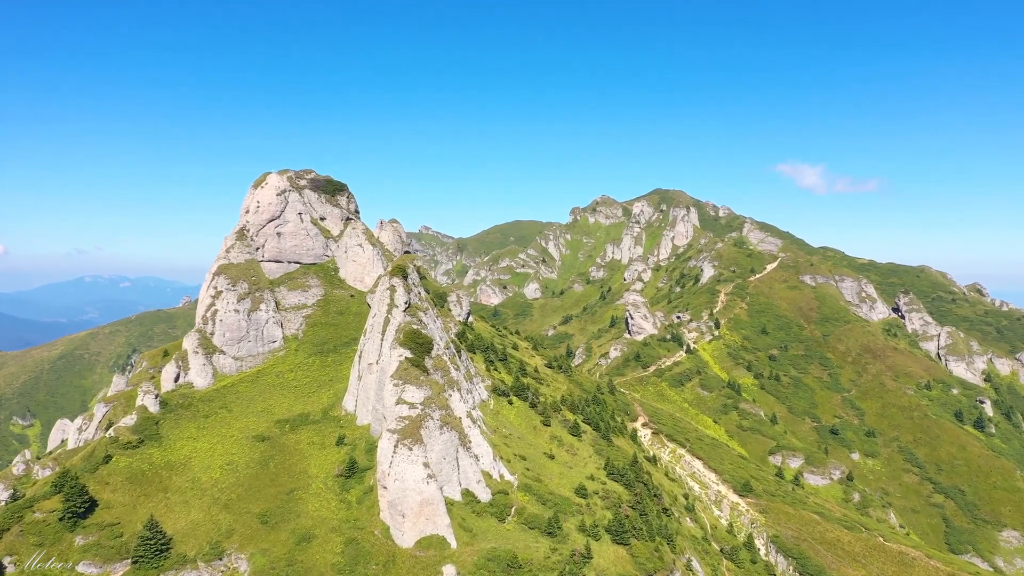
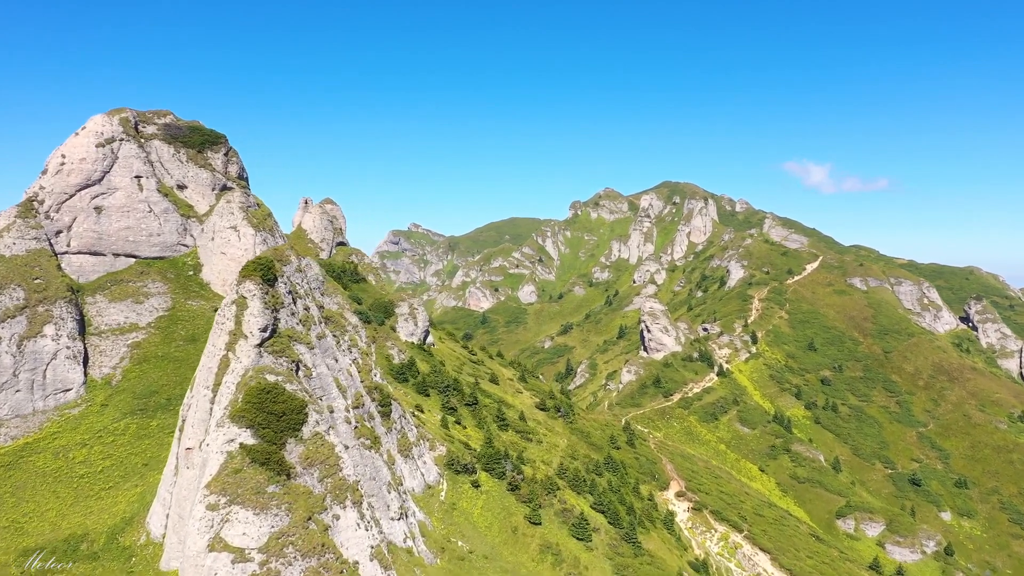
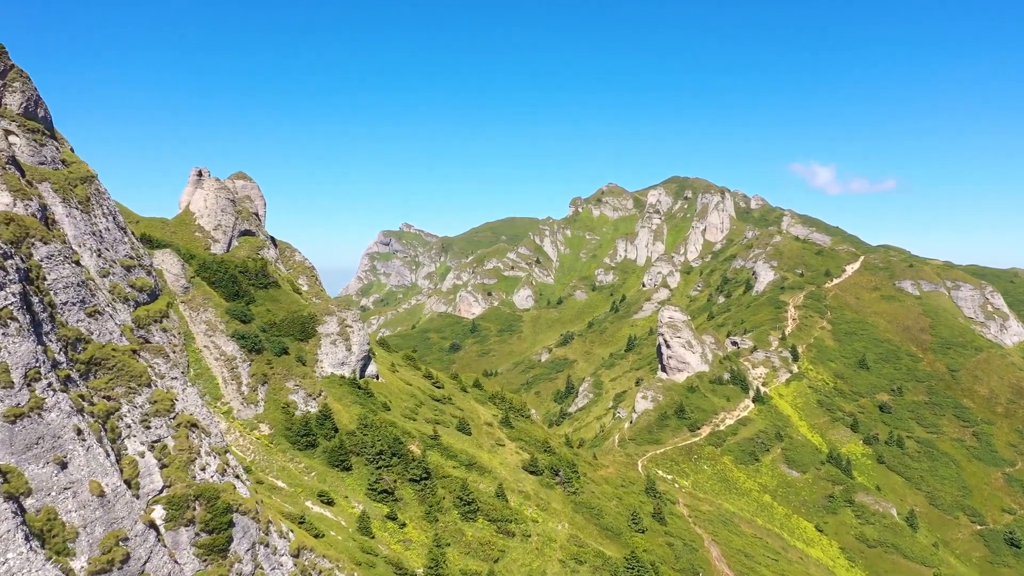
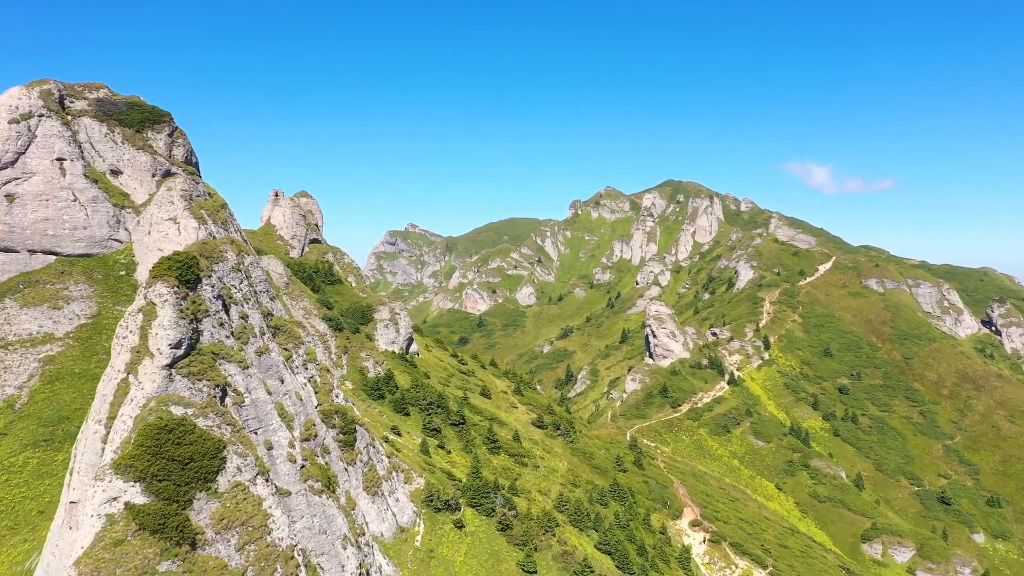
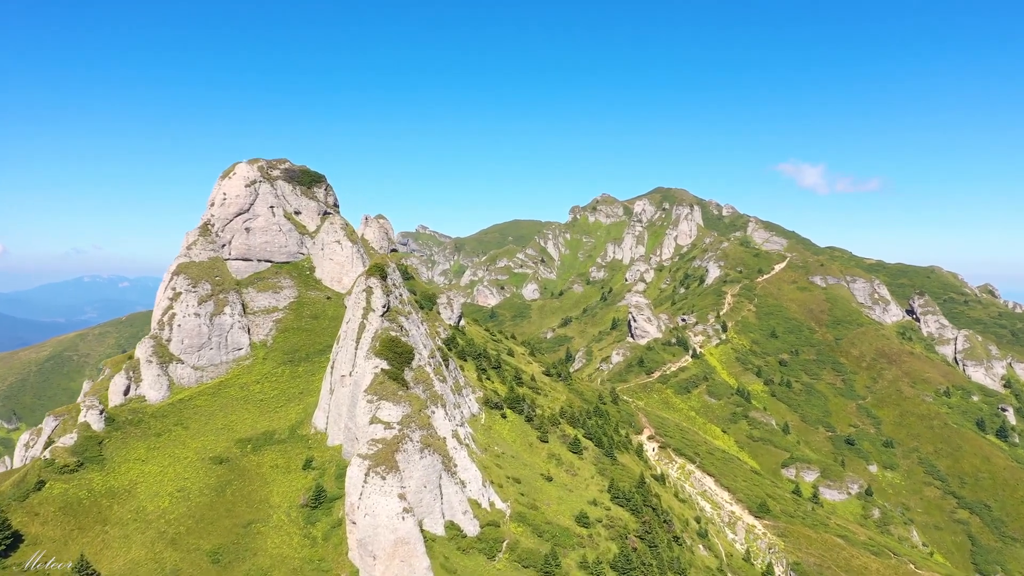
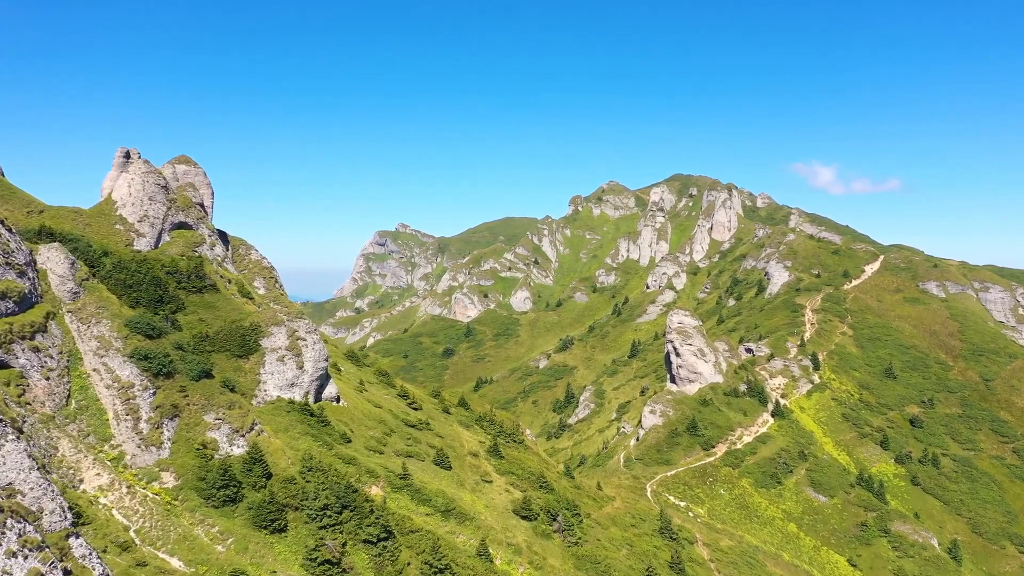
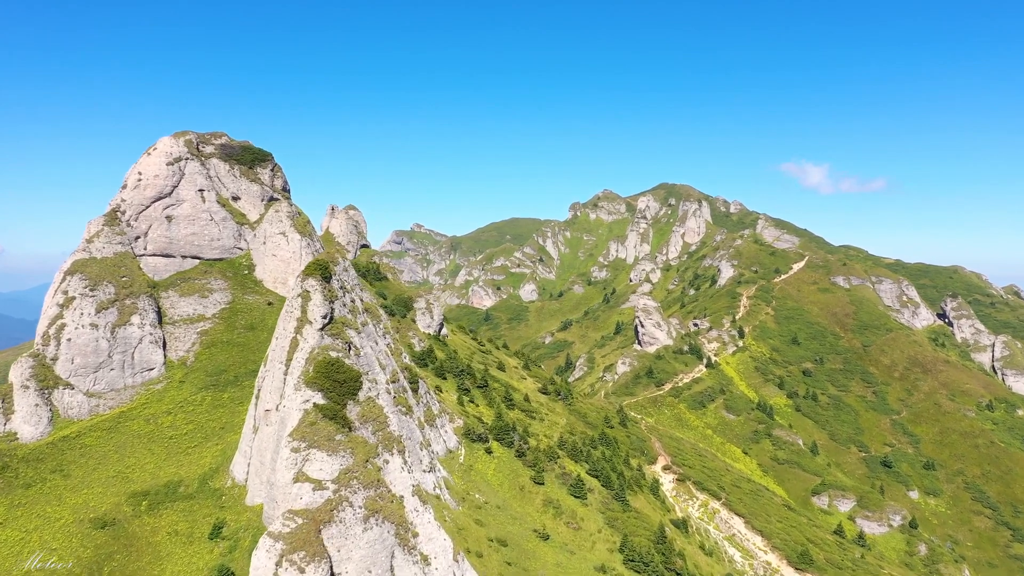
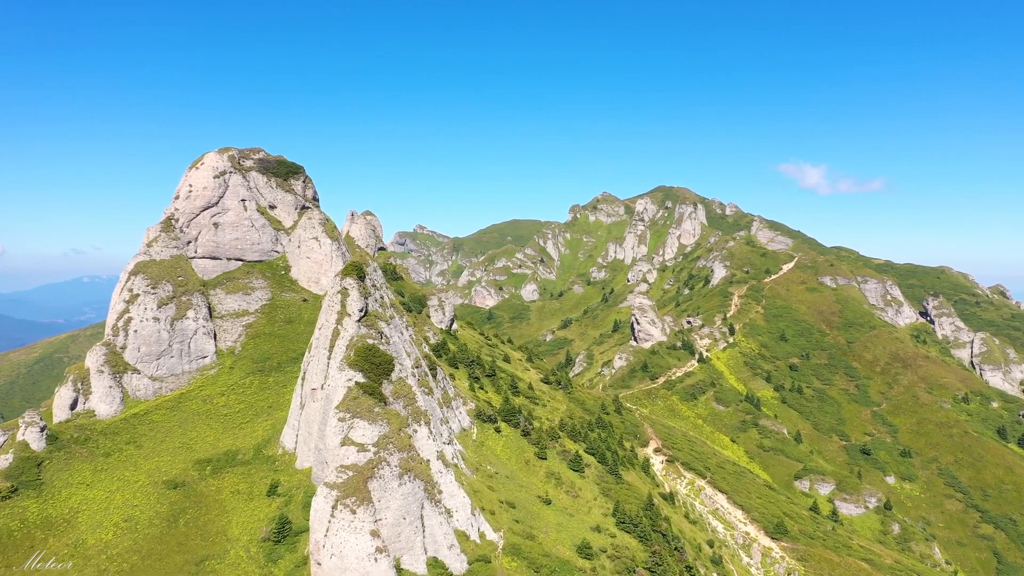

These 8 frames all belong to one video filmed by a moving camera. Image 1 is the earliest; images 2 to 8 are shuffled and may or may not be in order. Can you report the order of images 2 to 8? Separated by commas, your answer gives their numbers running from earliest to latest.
5, 8, 7, 2, 4, 3, 6
